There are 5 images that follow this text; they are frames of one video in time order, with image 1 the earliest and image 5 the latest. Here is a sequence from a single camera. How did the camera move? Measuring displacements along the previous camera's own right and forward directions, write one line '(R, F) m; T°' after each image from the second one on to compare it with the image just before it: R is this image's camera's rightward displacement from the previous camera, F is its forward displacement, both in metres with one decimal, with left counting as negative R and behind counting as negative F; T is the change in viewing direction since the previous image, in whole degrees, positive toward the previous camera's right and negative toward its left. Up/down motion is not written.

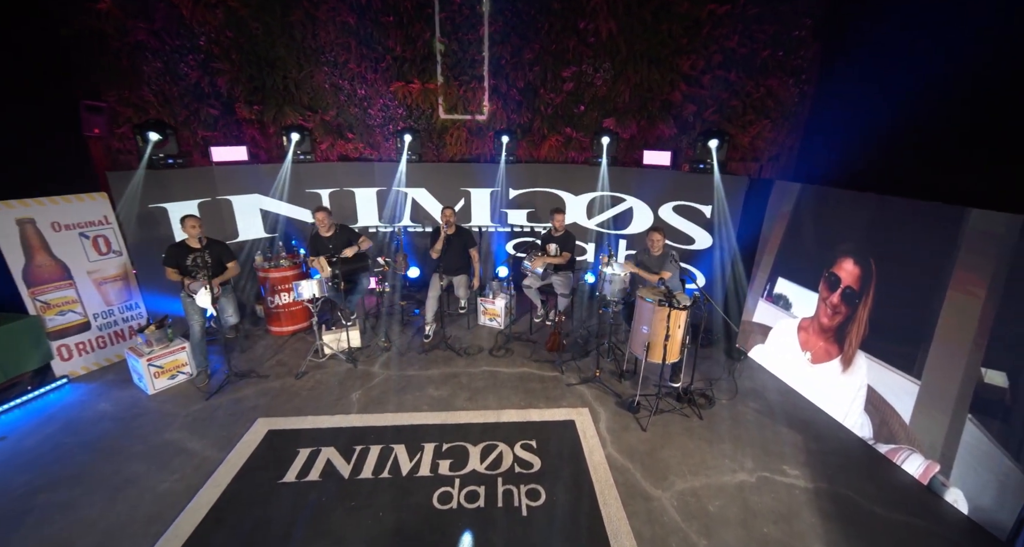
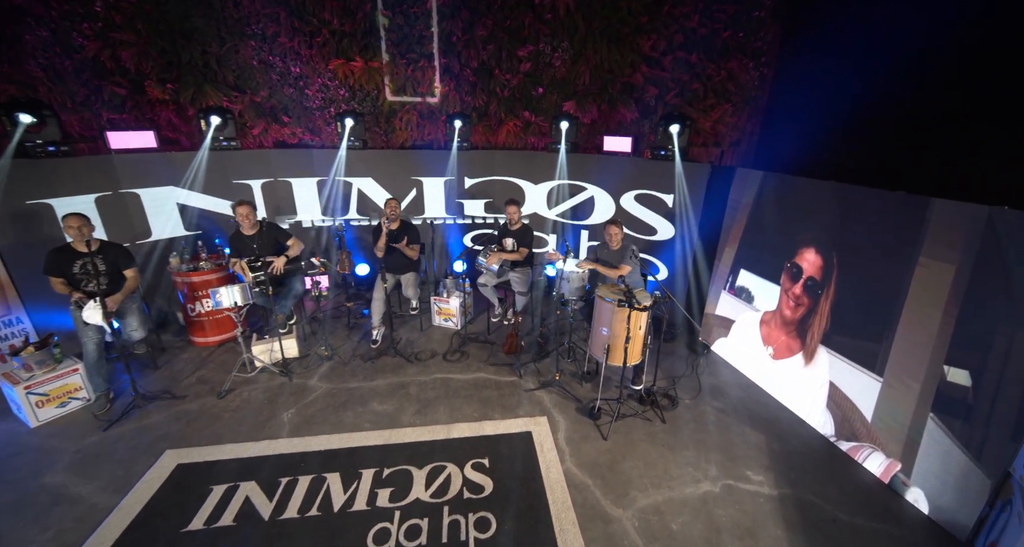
(+0.2, +0.4) m; +4°
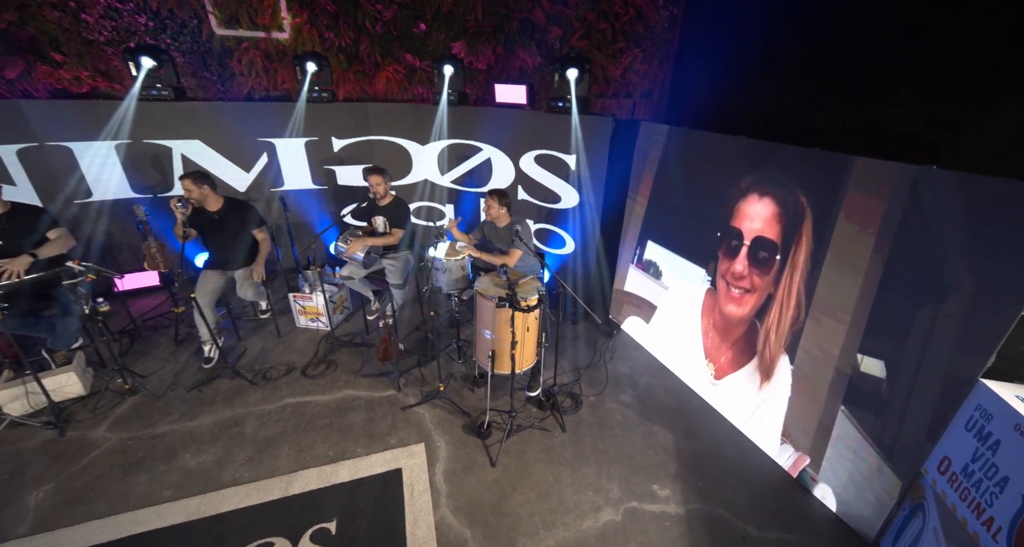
(+0.6, +0.8) m; +9°
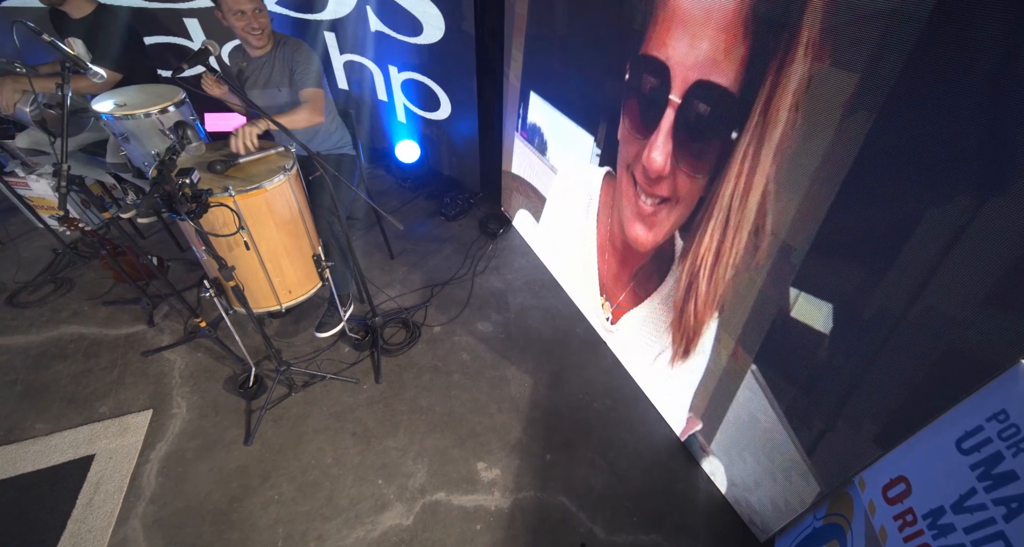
(+1.1, +1.2) m; +3°
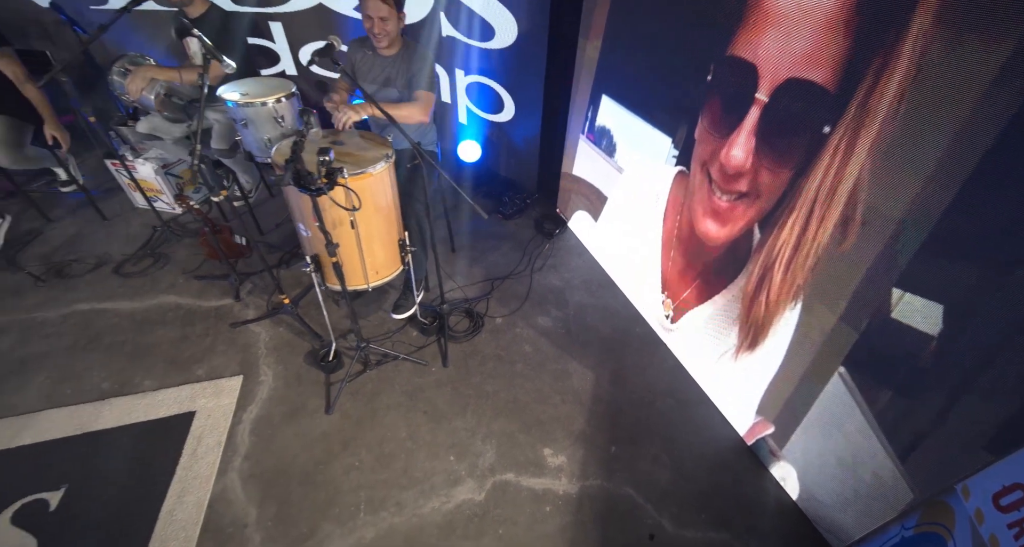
(-0.2, -0.1) m; -4°
